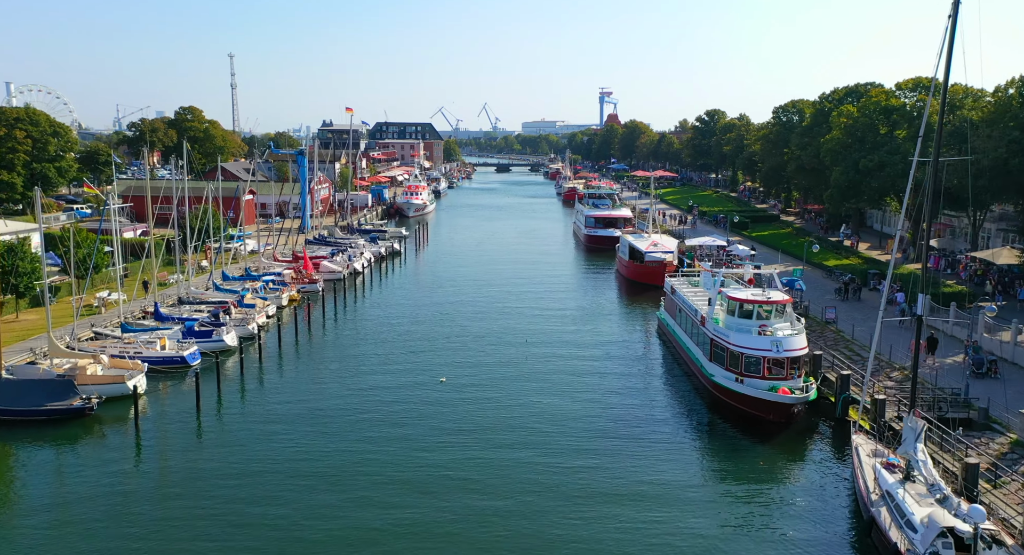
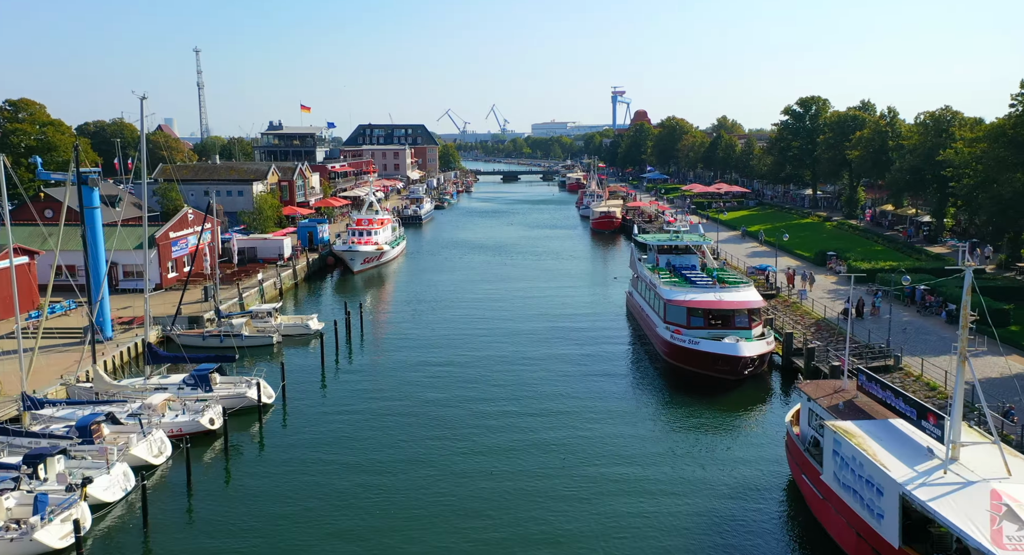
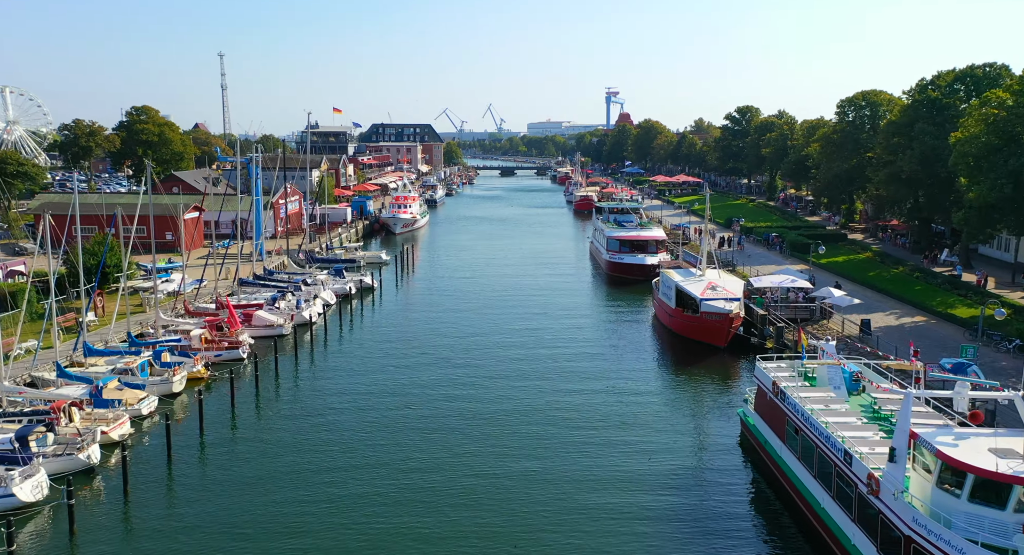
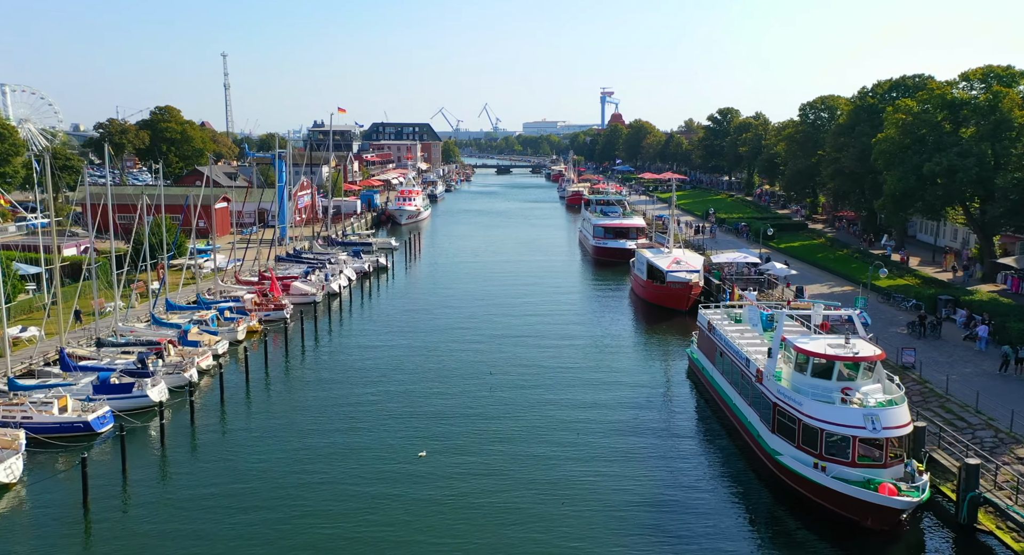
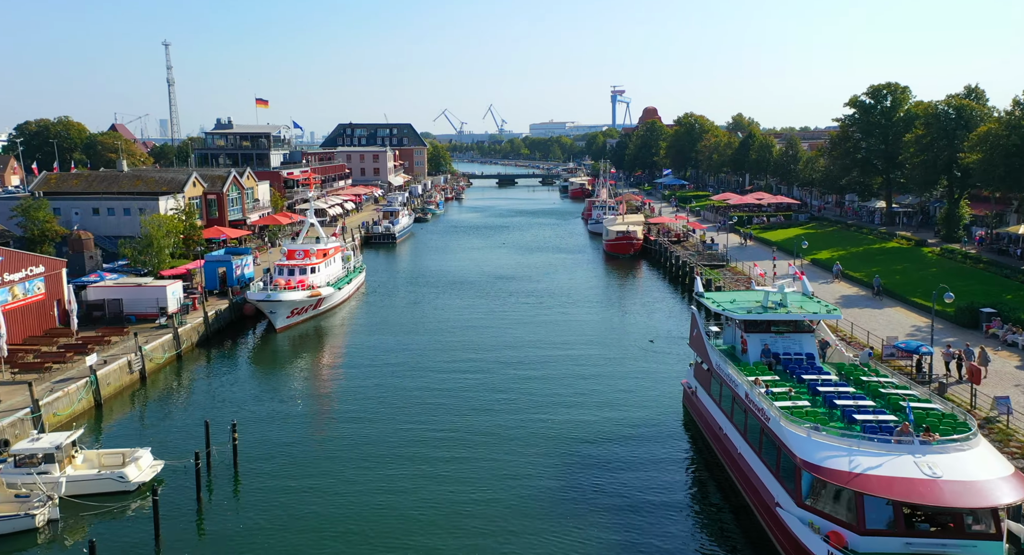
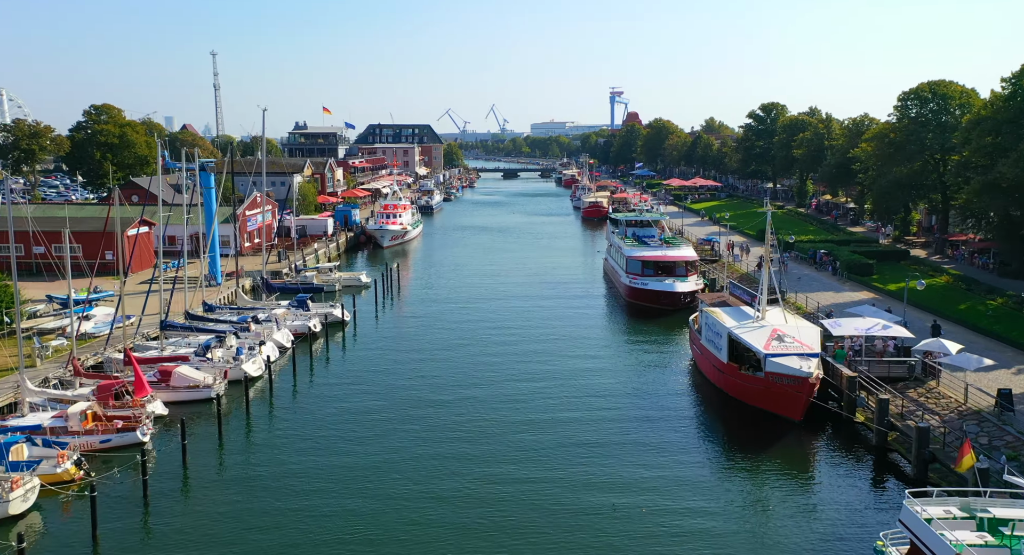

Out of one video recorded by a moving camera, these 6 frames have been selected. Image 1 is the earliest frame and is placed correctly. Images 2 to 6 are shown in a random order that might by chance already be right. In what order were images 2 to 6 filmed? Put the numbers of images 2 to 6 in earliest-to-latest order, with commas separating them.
4, 3, 6, 2, 5
